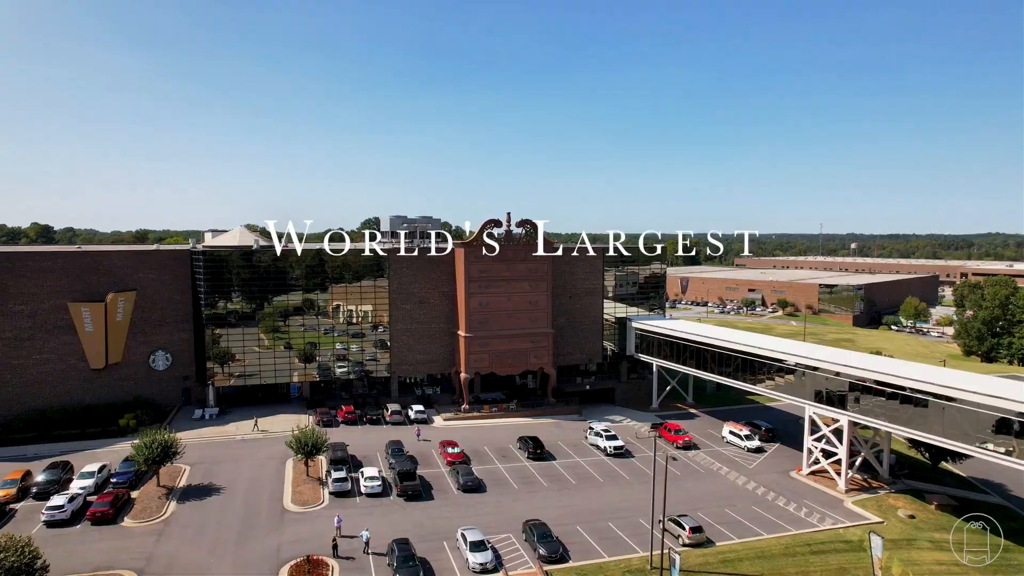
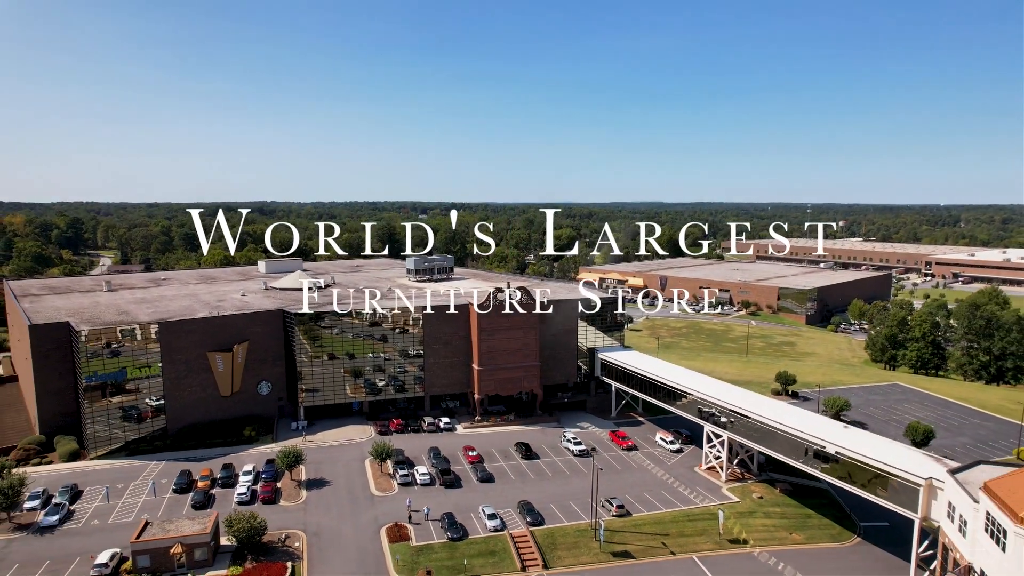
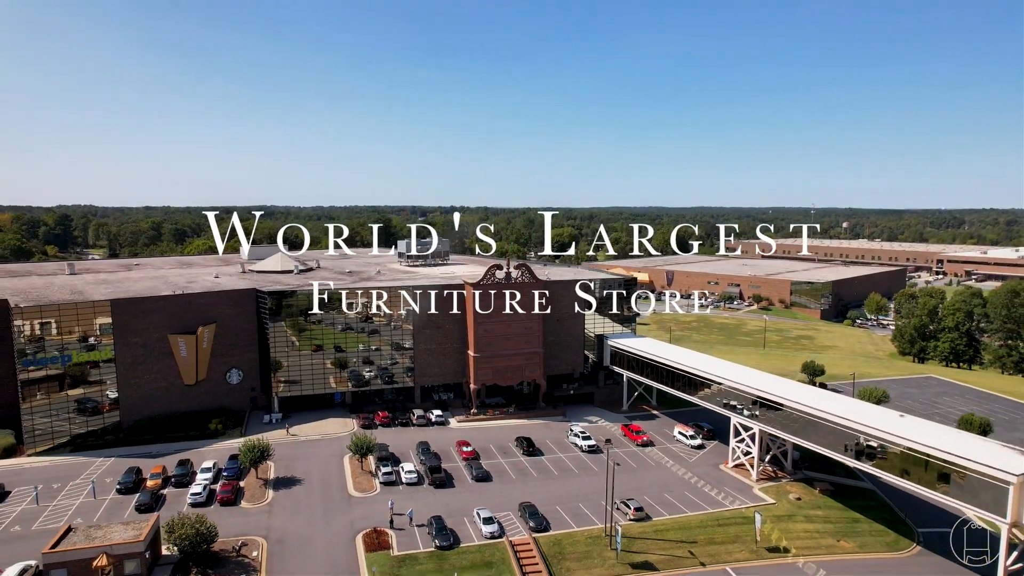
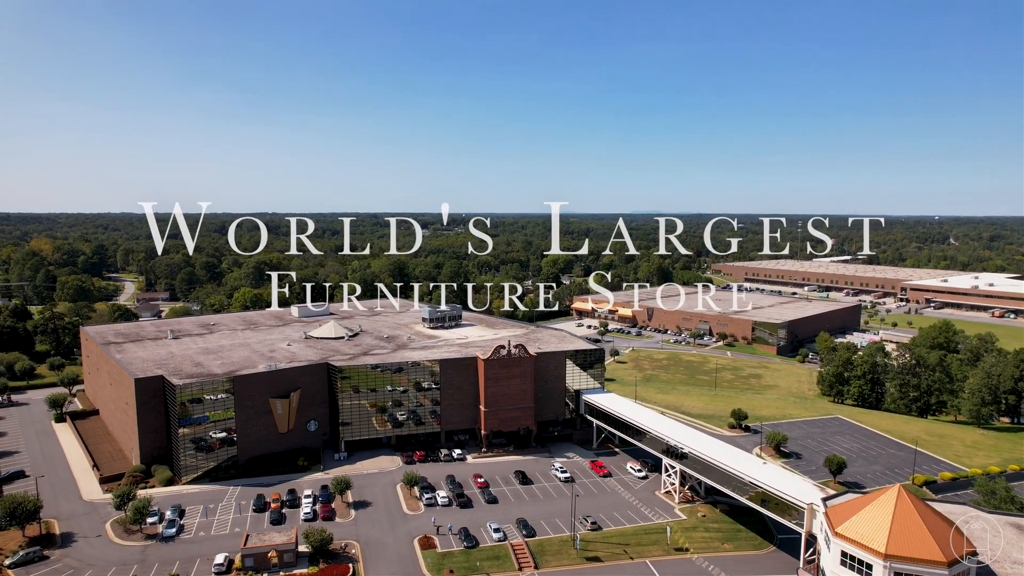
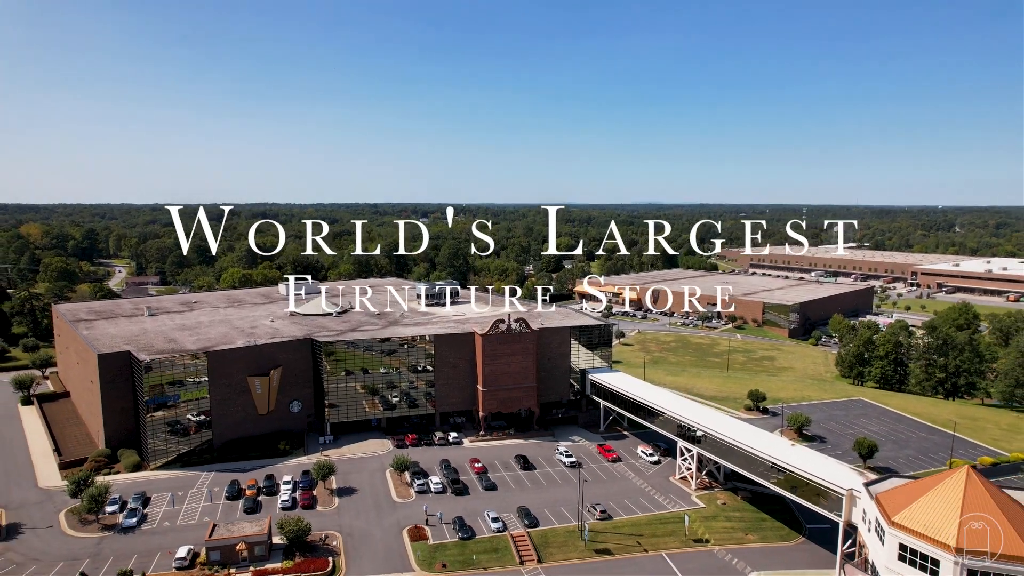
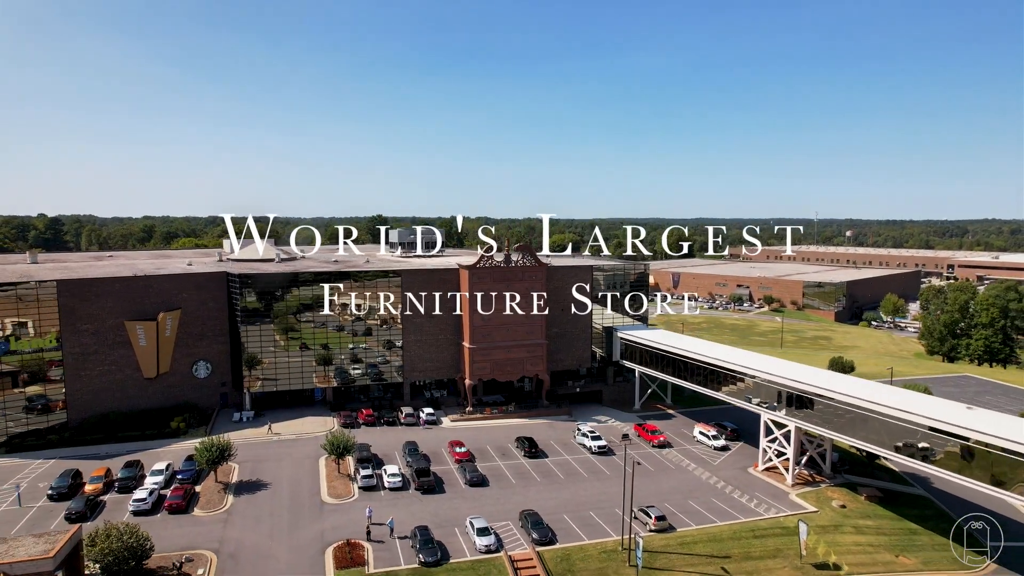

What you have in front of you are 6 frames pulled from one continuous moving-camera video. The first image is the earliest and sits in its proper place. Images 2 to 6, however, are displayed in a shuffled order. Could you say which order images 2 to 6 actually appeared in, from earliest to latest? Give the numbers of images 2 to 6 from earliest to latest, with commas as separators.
6, 3, 2, 5, 4
